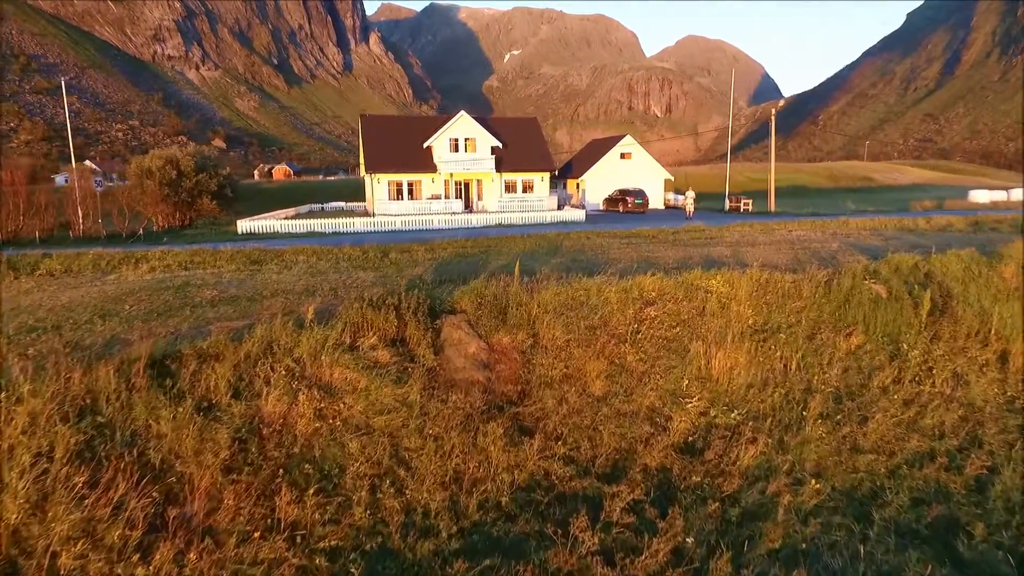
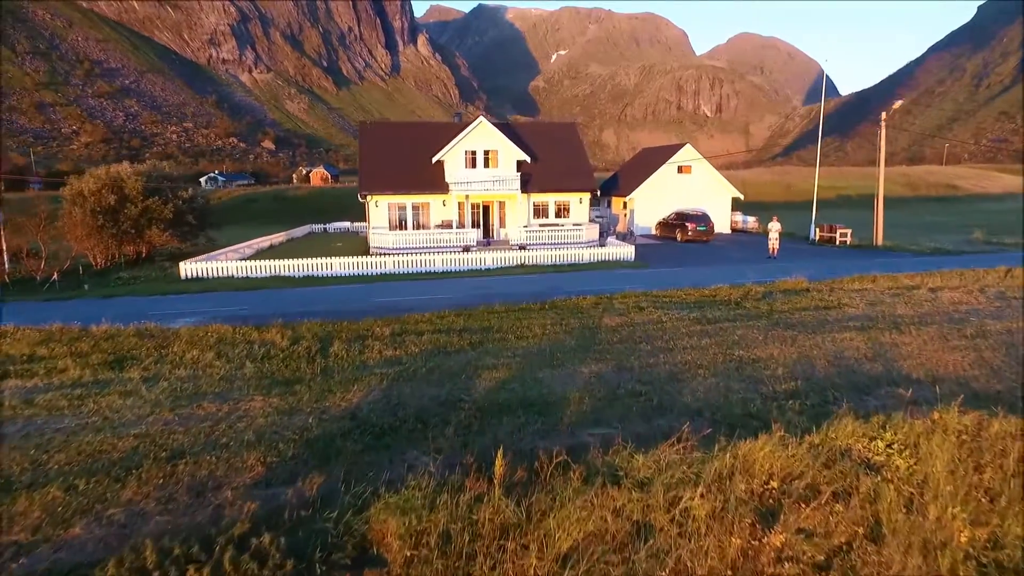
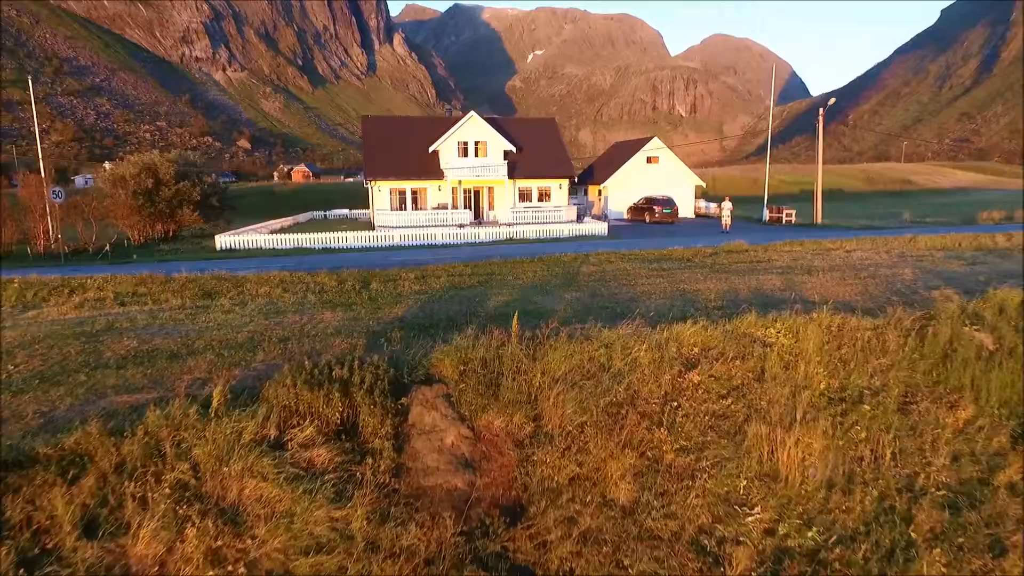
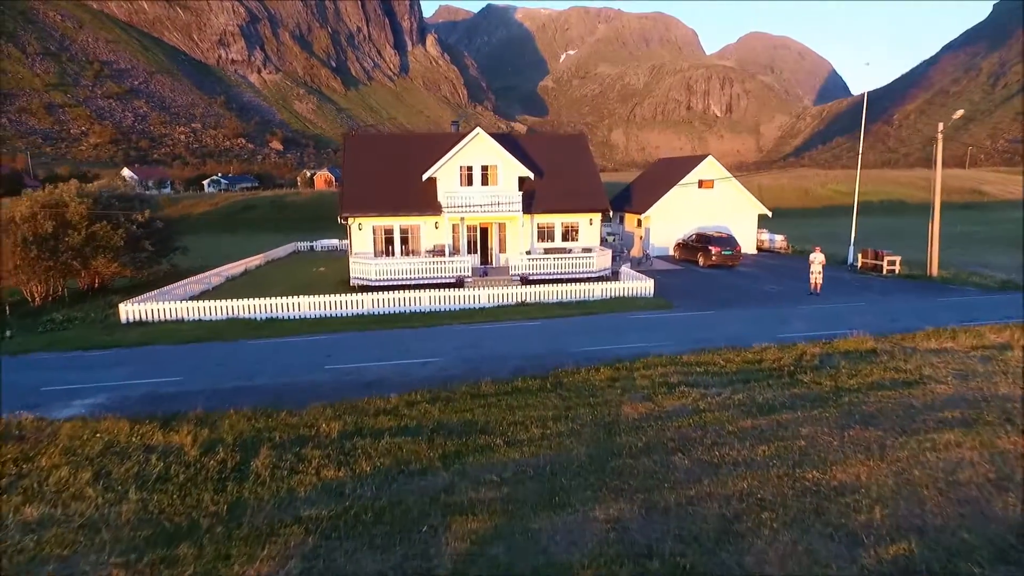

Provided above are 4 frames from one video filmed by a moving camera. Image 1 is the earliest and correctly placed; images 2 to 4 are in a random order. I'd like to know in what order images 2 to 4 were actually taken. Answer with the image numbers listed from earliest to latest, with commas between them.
3, 2, 4
